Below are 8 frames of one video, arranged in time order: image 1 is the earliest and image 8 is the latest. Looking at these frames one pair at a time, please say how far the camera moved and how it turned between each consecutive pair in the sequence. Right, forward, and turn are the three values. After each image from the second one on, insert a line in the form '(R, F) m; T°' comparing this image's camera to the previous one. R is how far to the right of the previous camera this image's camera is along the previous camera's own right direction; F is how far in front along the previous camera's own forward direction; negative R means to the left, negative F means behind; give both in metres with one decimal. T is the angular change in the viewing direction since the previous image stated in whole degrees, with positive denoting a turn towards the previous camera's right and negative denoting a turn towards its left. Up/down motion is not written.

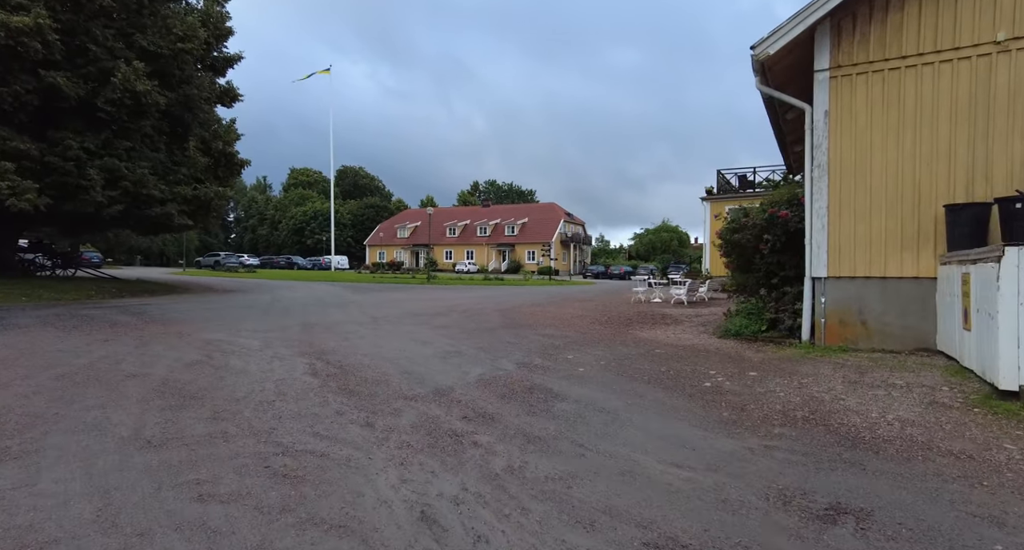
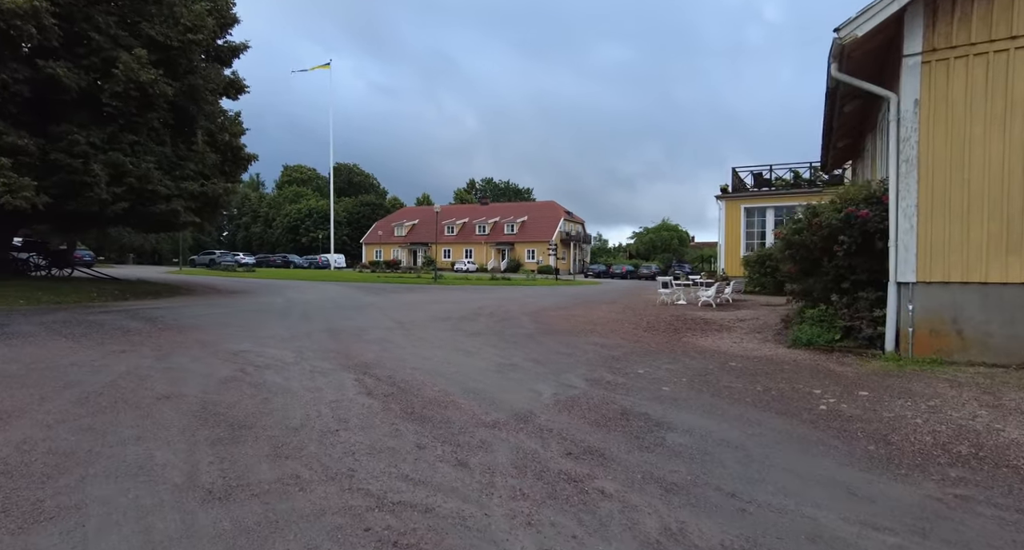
(-1.0, +0.7) m; +1°
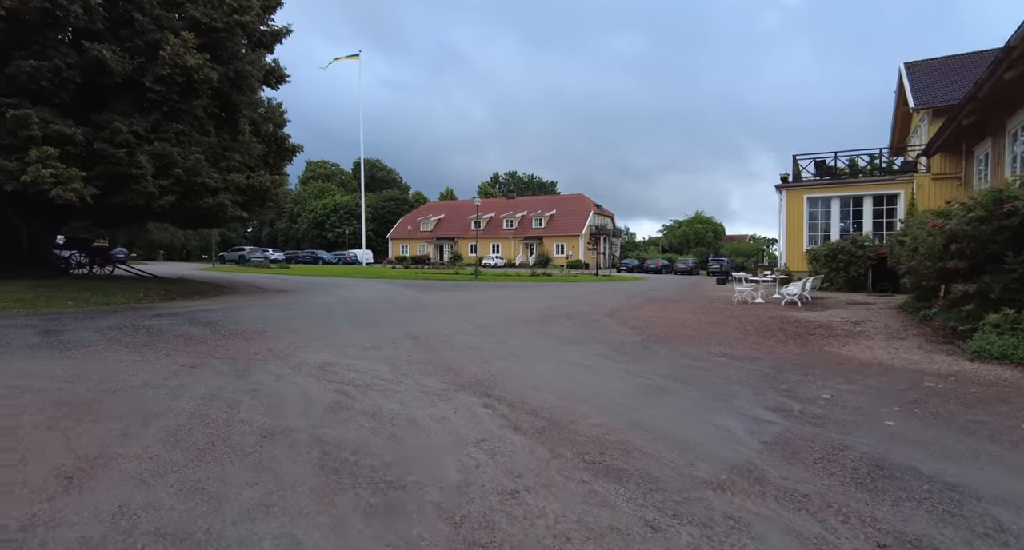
(-1.5, +1.2) m; -2°
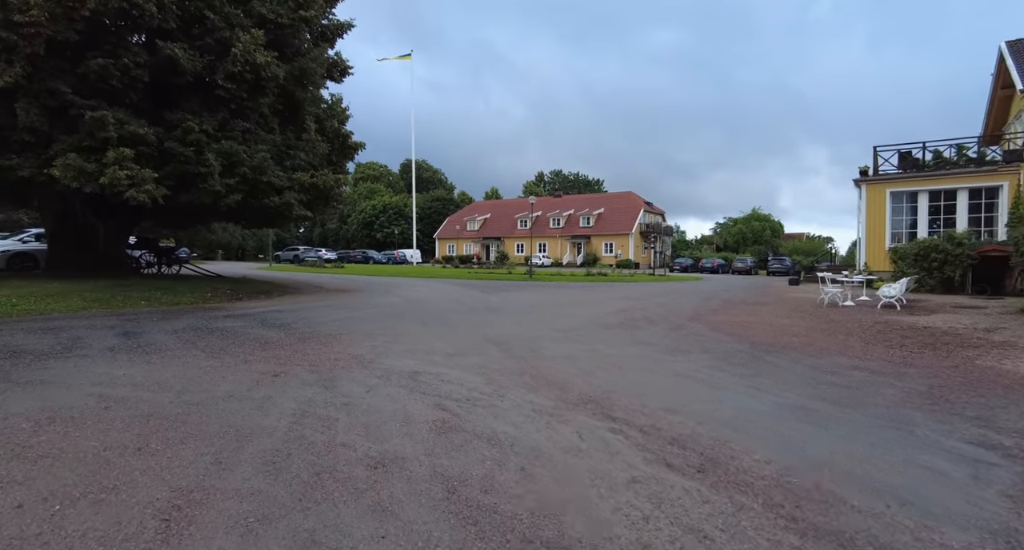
(-0.8, +0.8) m; -5°
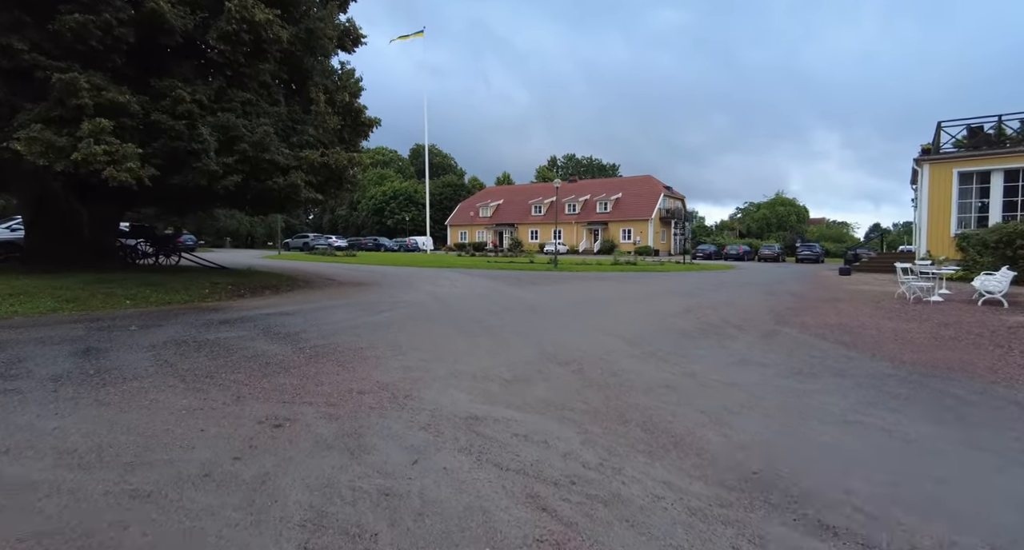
(-0.8, +2.1) m; -1°
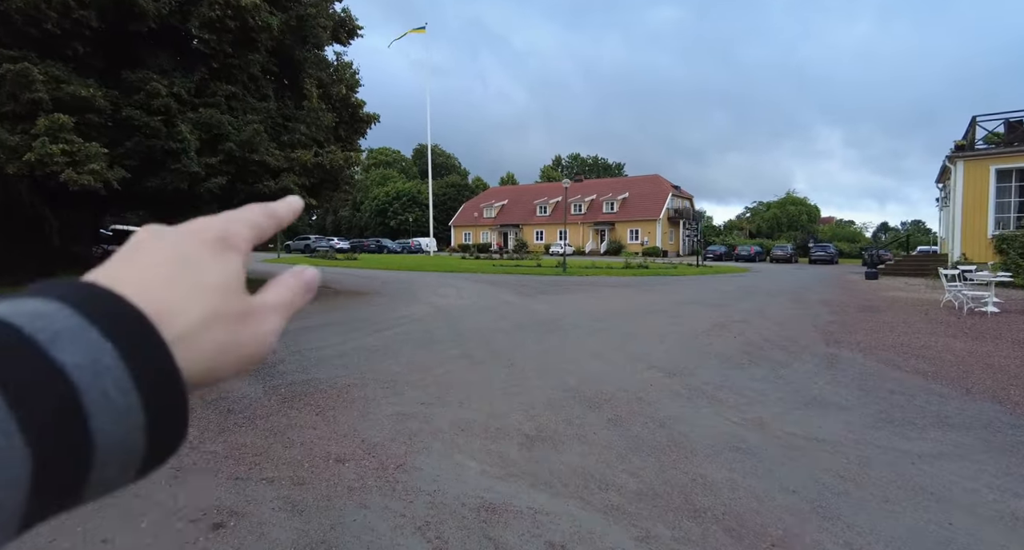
(-0.2, +1.3) m; 0°
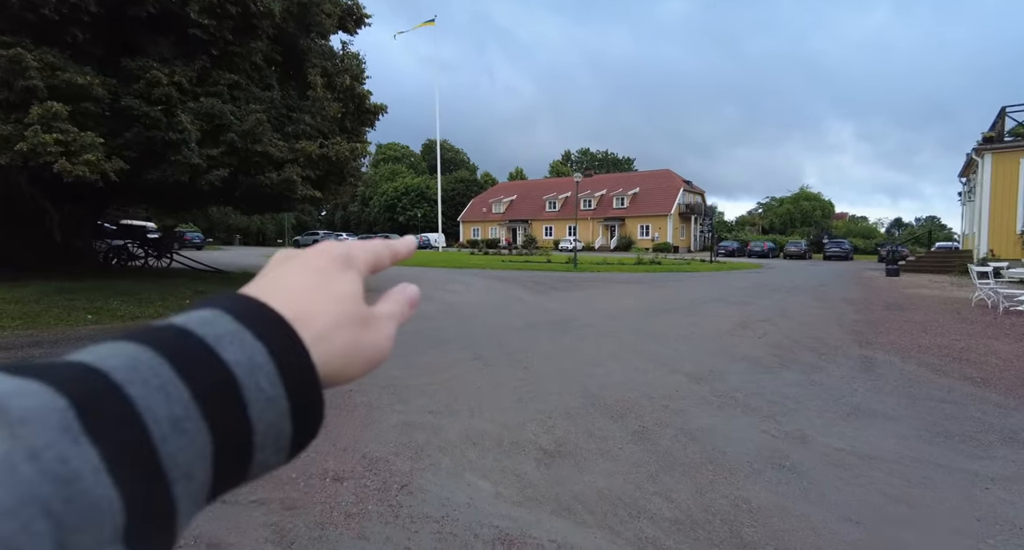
(-0.1, +0.5) m; -1°
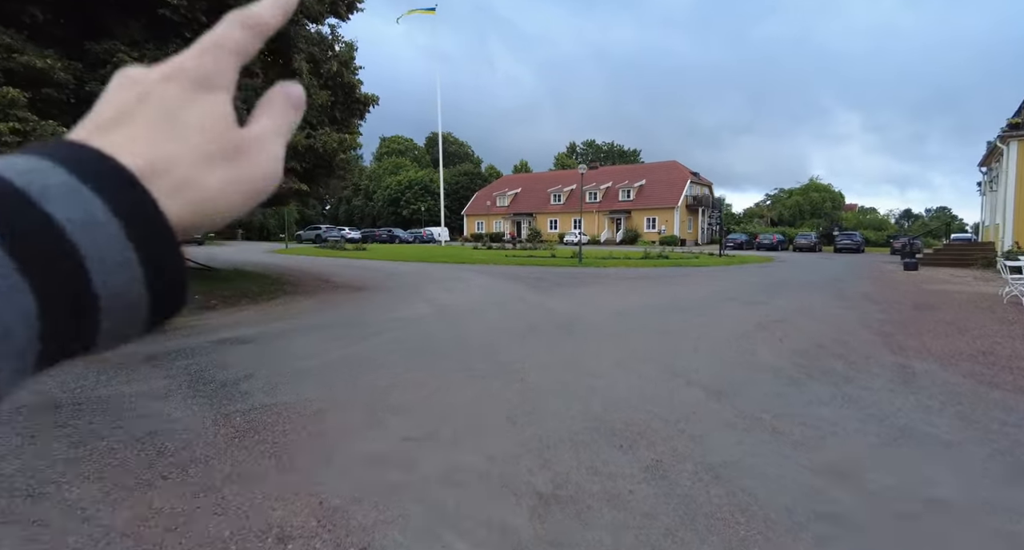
(+0.1, +0.8) m; -1°
